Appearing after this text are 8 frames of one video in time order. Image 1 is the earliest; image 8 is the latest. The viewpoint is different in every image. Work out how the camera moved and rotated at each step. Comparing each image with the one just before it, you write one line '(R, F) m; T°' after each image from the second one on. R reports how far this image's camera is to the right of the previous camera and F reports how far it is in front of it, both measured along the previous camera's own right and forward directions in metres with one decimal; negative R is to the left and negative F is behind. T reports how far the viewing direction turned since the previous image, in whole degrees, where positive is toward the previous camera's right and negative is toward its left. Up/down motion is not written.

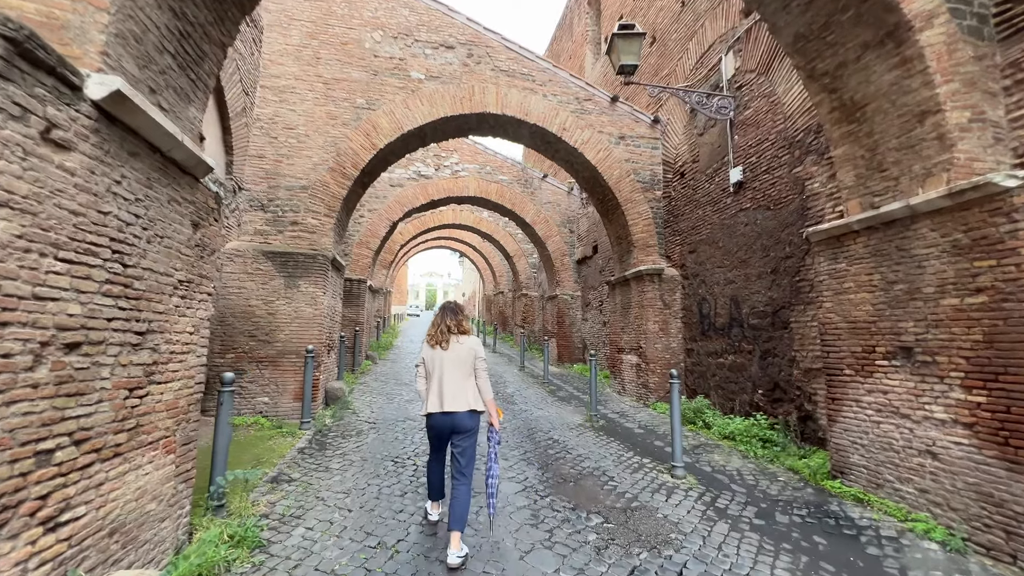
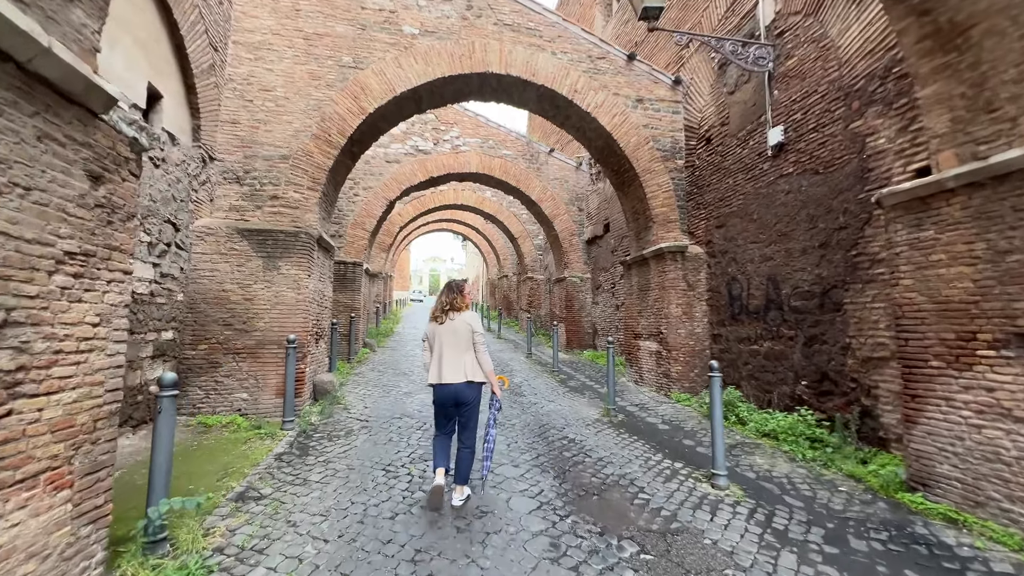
(-0.1, +0.7) m; 0°
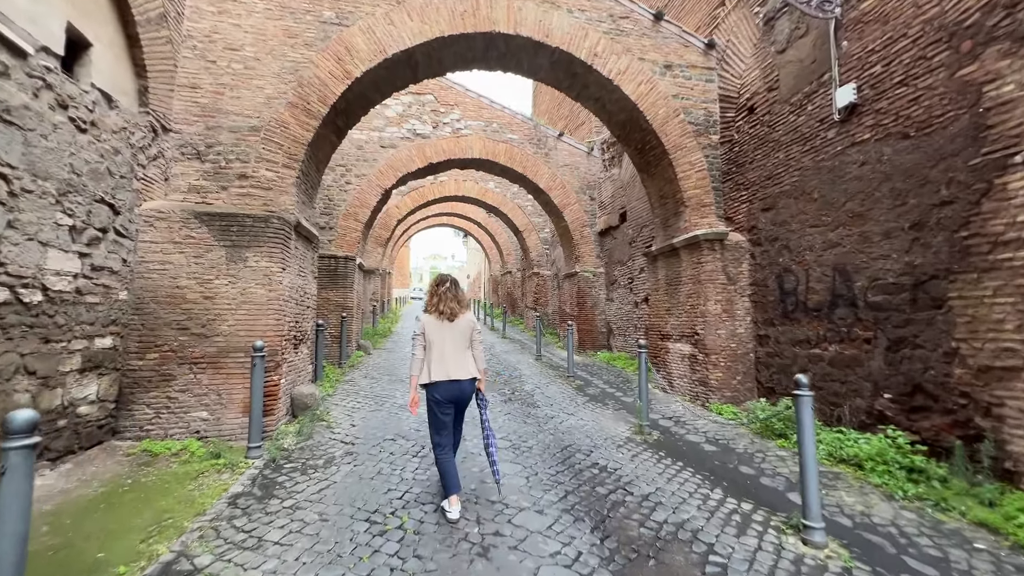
(-0.1, +1.0) m; 0°
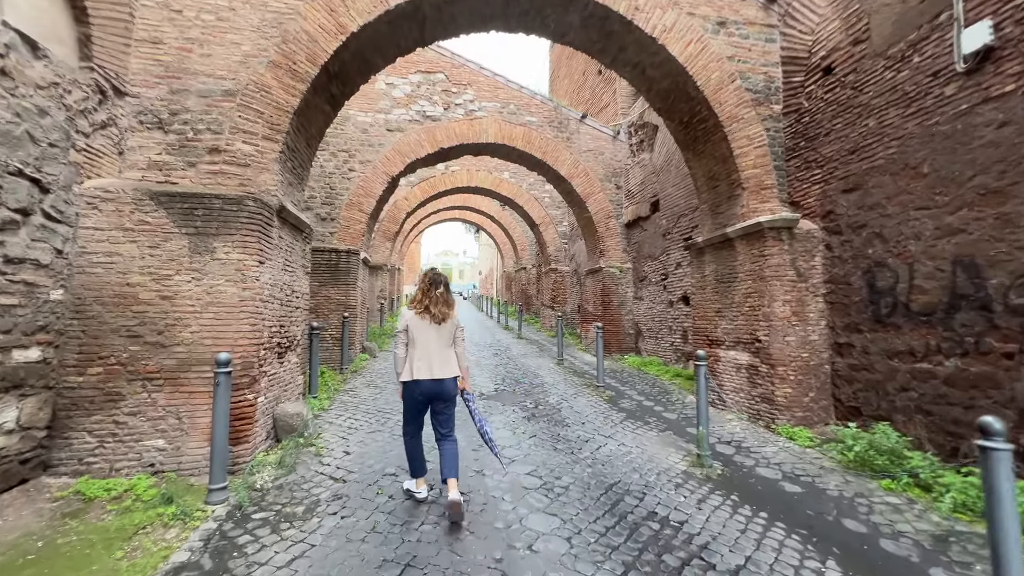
(-0.2, +0.9) m; -1°
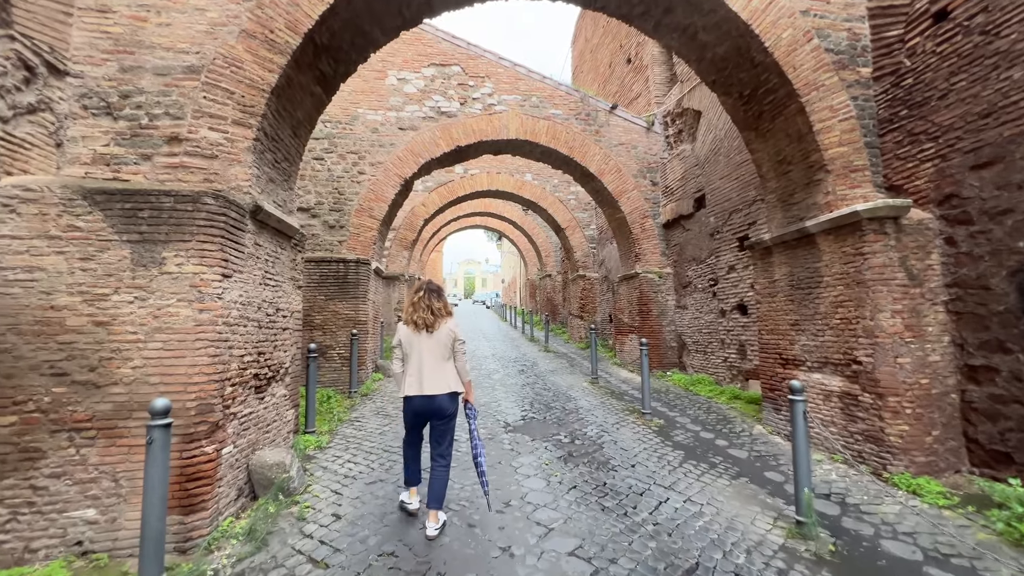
(-0.1, +0.9) m; -3°
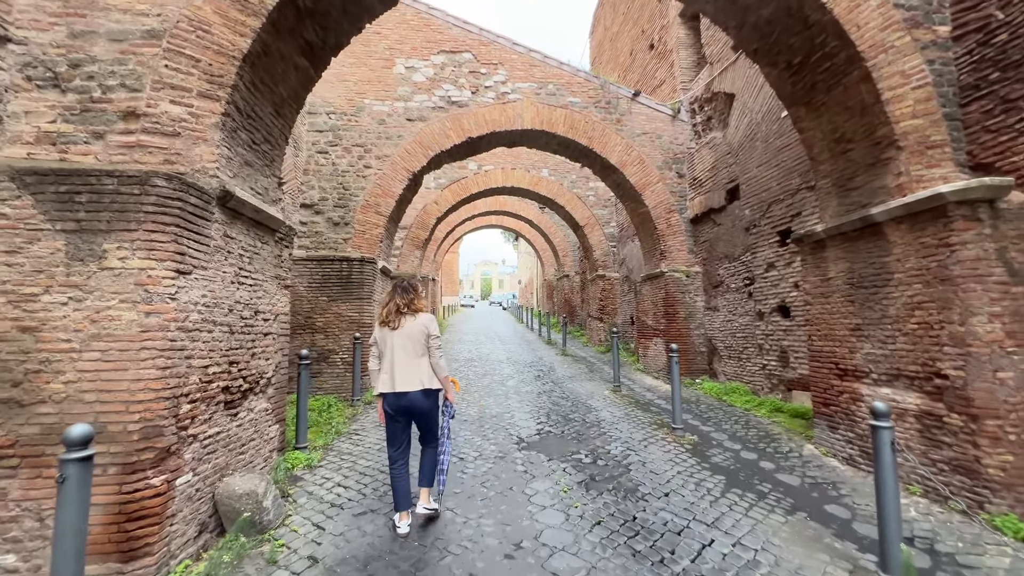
(0.0, +0.6) m; -2°
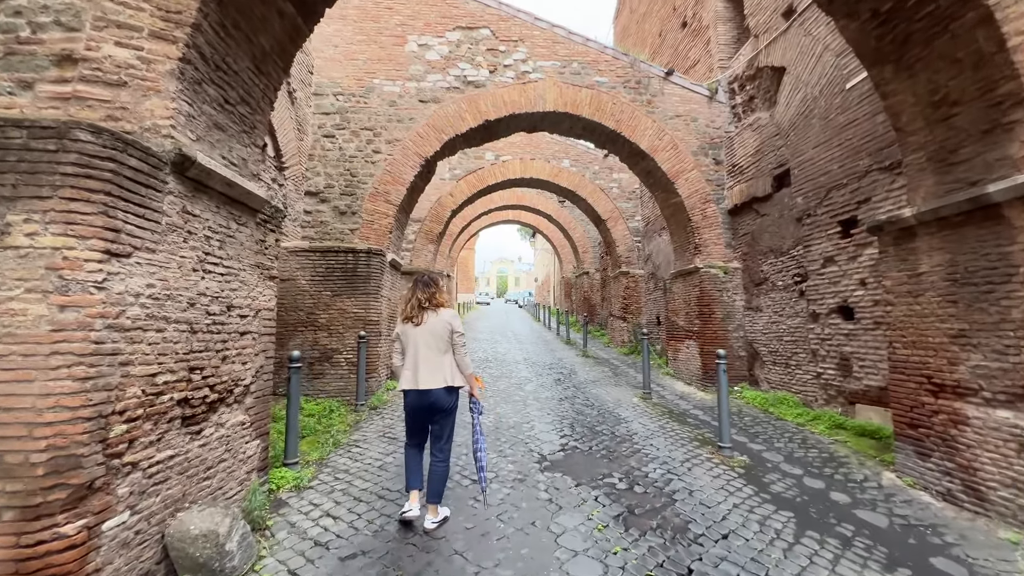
(-0.1, +0.7) m; -2°
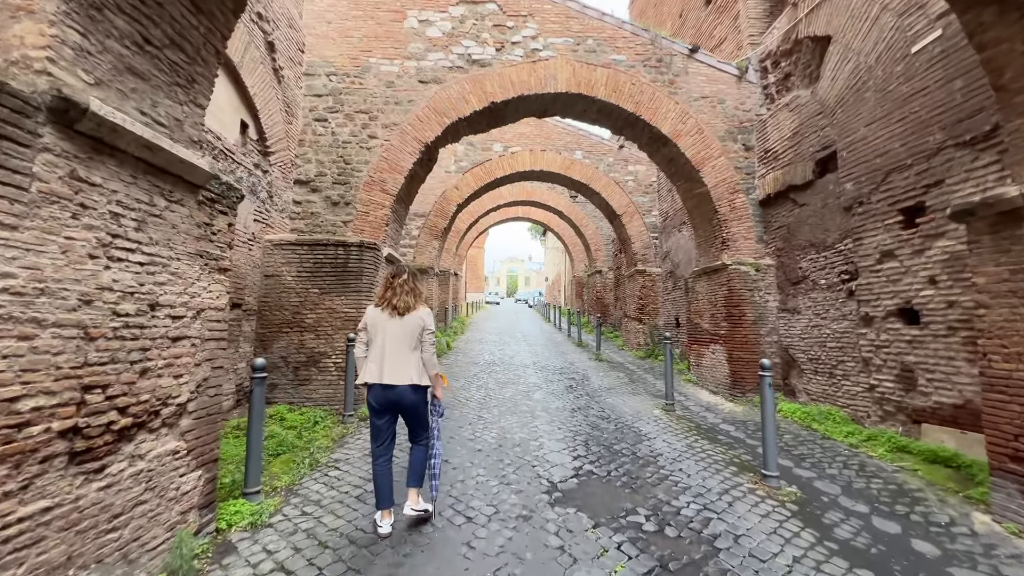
(0.0, +0.7) m; -1°
